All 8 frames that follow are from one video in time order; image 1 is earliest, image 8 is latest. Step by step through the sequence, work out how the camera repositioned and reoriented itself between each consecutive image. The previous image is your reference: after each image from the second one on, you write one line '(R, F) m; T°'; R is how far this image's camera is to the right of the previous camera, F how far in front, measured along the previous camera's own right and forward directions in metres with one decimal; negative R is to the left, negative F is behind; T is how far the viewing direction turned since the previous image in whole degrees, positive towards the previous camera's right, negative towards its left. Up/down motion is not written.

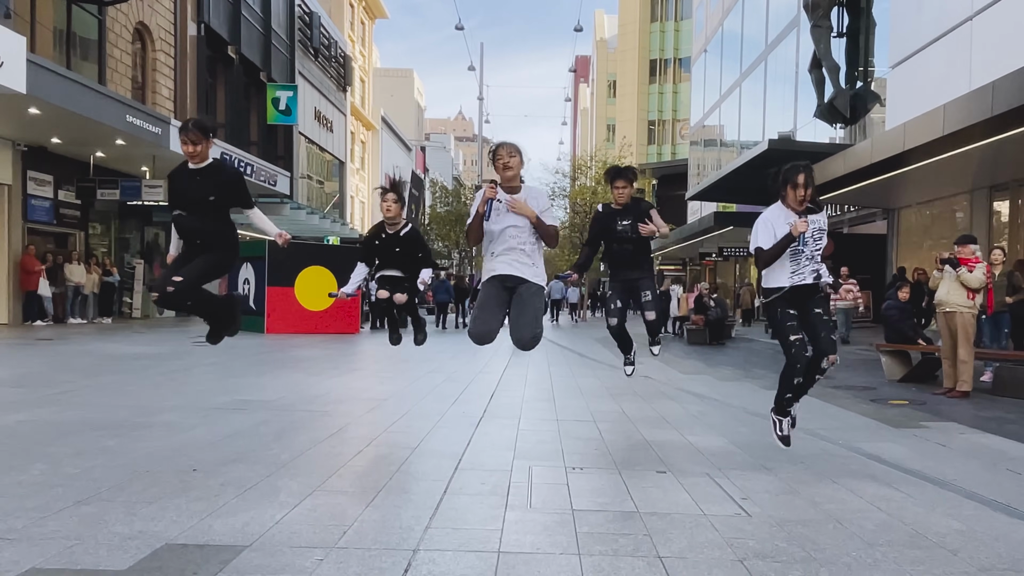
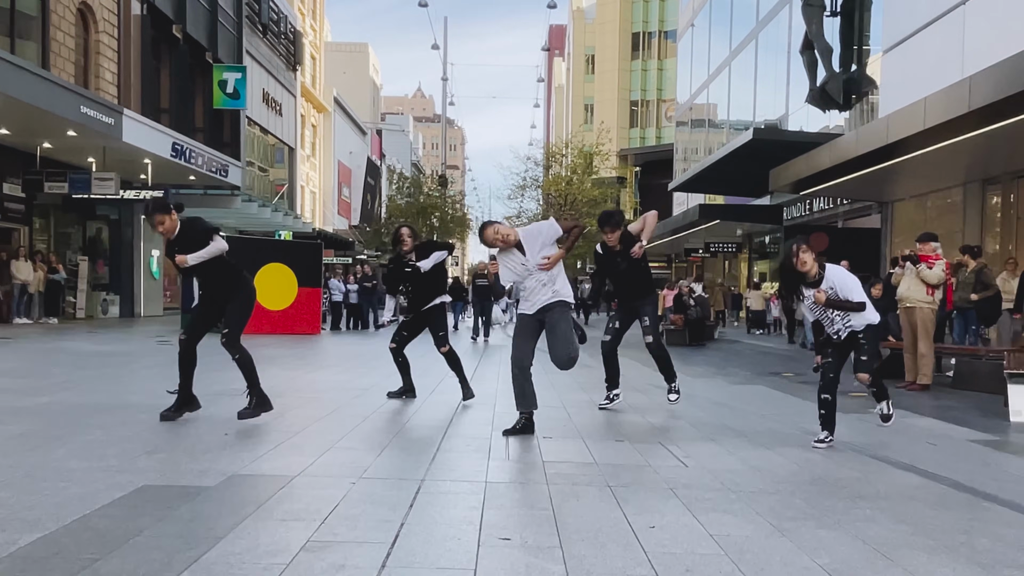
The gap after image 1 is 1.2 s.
(-0.3, -0.3) m; +4°
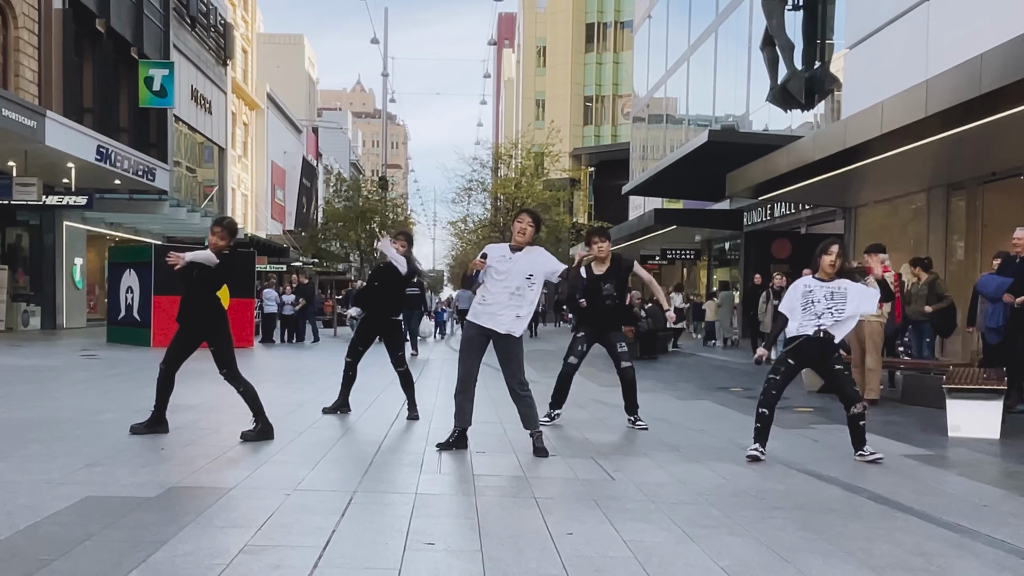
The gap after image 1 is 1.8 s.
(+0.1, -0.2) m; +5°
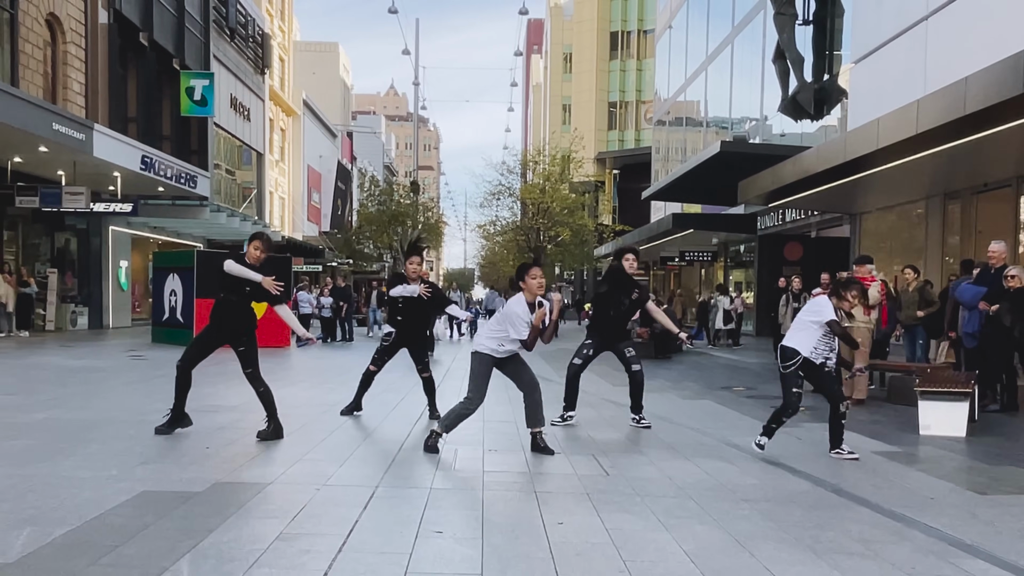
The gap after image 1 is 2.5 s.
(+0.2, -0.5) m; -3°
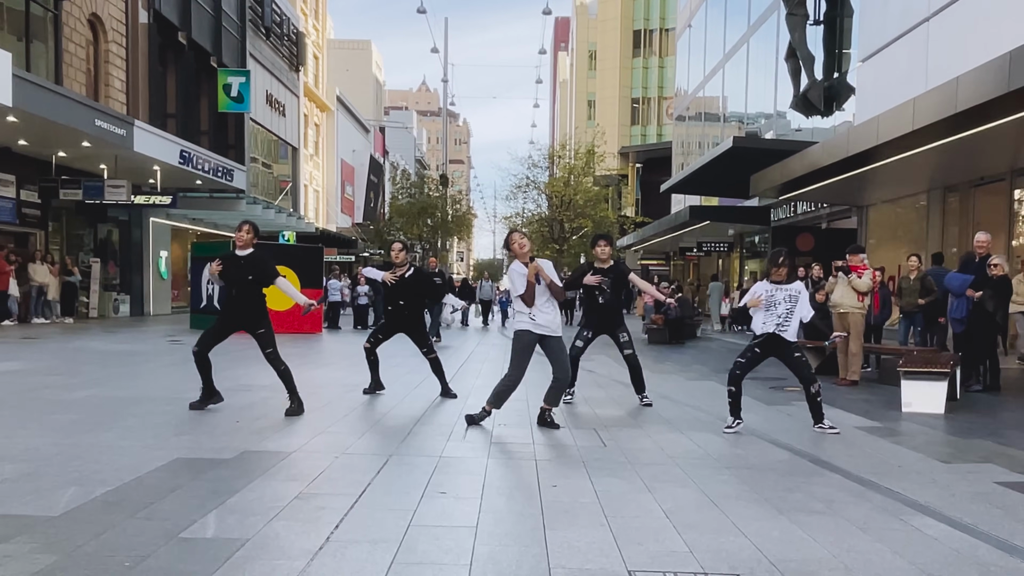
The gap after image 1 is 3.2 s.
(+0.2, -0.5) m; -2°
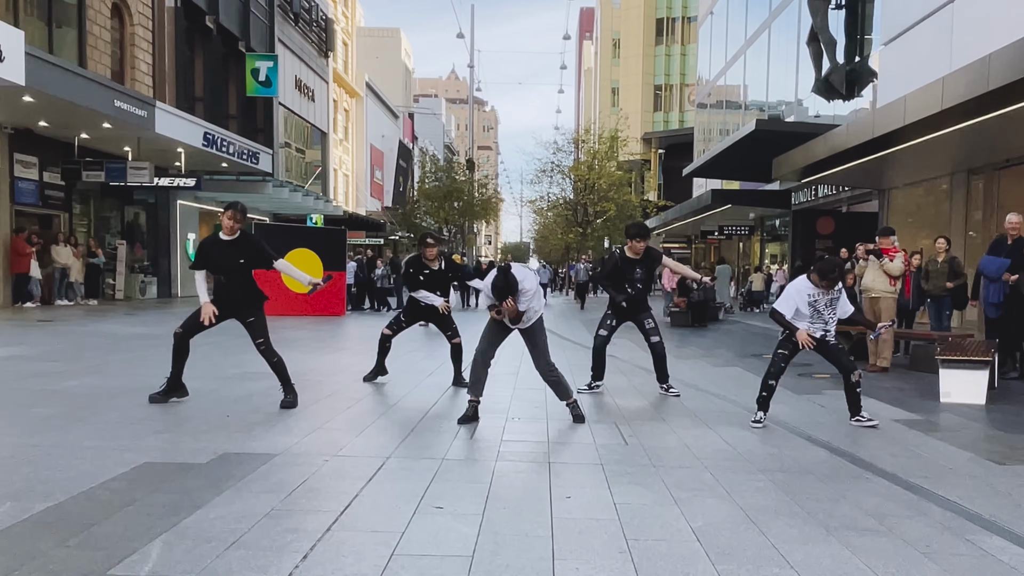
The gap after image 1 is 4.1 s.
(+0.1, +0.5) m; -2°
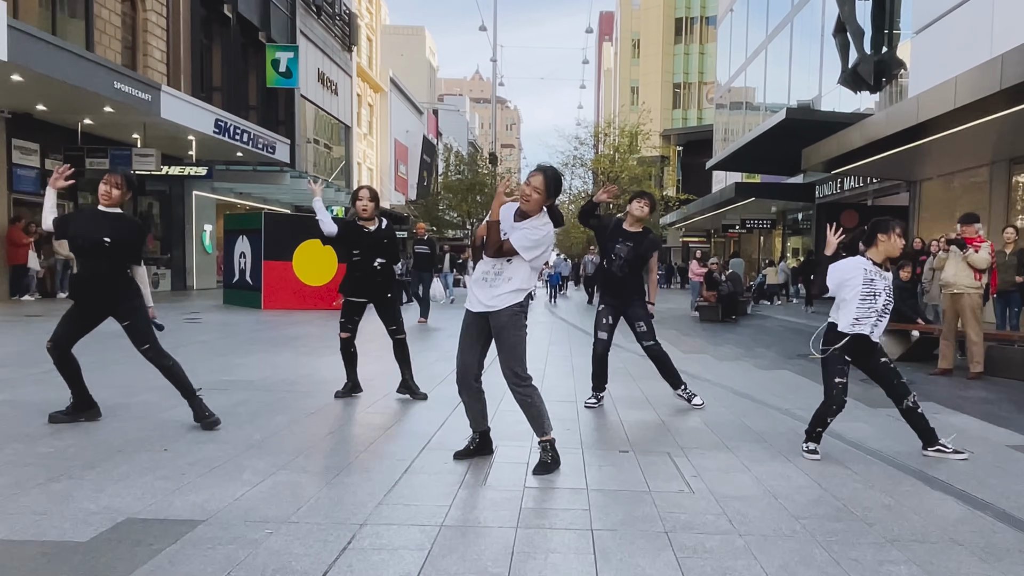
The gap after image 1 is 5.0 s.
(0.0, +1.4) m; -2°
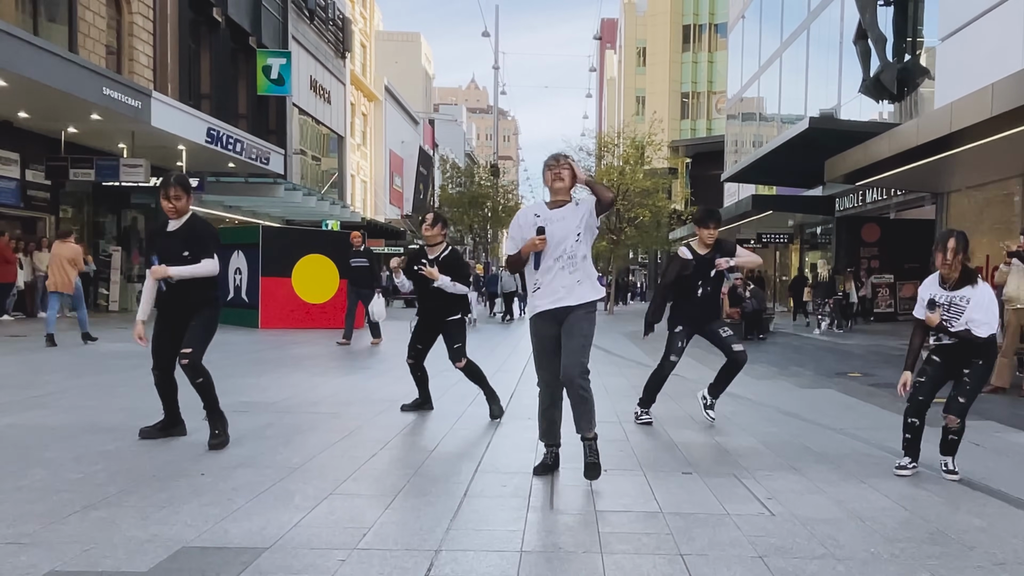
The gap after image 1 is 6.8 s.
(-0.4, +0.2) m; 0°
